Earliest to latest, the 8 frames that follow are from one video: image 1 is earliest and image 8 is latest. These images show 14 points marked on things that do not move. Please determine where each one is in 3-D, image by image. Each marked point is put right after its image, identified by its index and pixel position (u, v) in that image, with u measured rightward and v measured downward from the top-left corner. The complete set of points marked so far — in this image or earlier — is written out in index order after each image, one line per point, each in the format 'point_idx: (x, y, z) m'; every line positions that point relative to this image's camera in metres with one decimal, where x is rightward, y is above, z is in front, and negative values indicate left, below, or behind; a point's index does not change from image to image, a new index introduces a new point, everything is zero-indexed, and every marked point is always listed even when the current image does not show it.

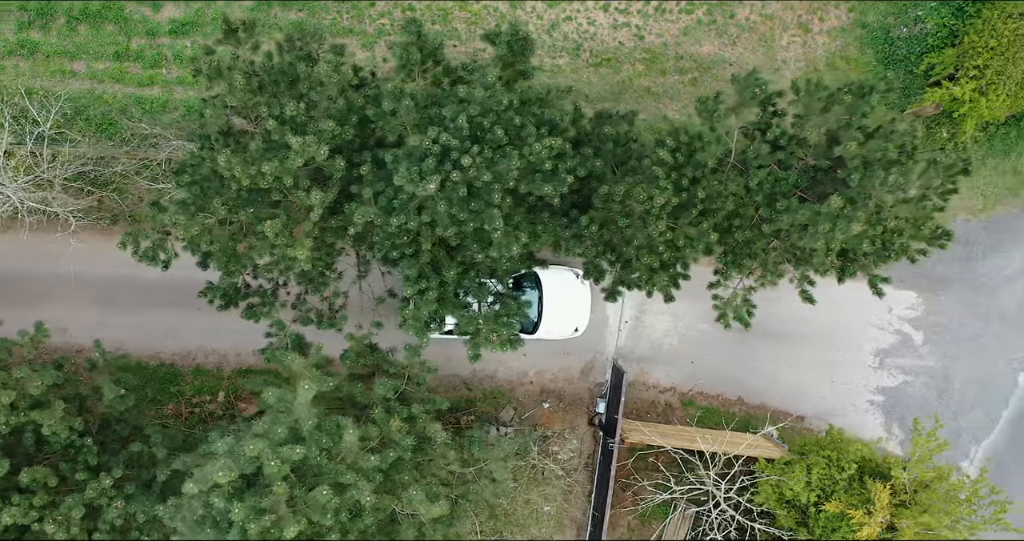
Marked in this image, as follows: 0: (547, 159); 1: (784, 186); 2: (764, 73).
0: (+0.3, +0.9, +7.3) m
1: (+2.7, +0.8, +8.4) m
2: (+3.4, +2.6, +11.5) m
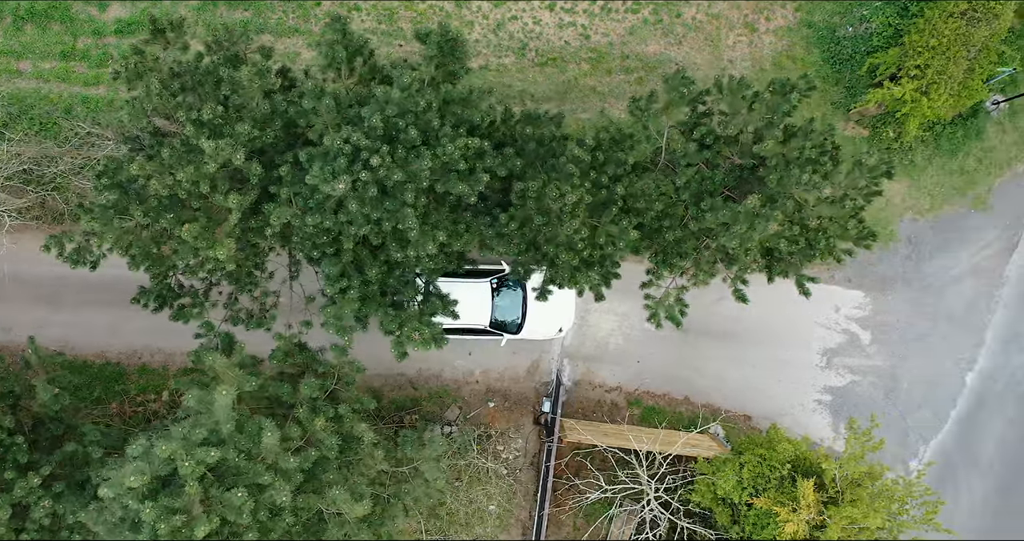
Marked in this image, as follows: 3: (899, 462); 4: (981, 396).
0: (-0.5, +0.9, +7.3) m
1: (+2.0, +0.8, +8.4) m
2: (+2.7, +2.6, +11.6) m
3: (+5.4, -2.7, +12.0) m
4: (+6.5, -1.7, +11.9) m
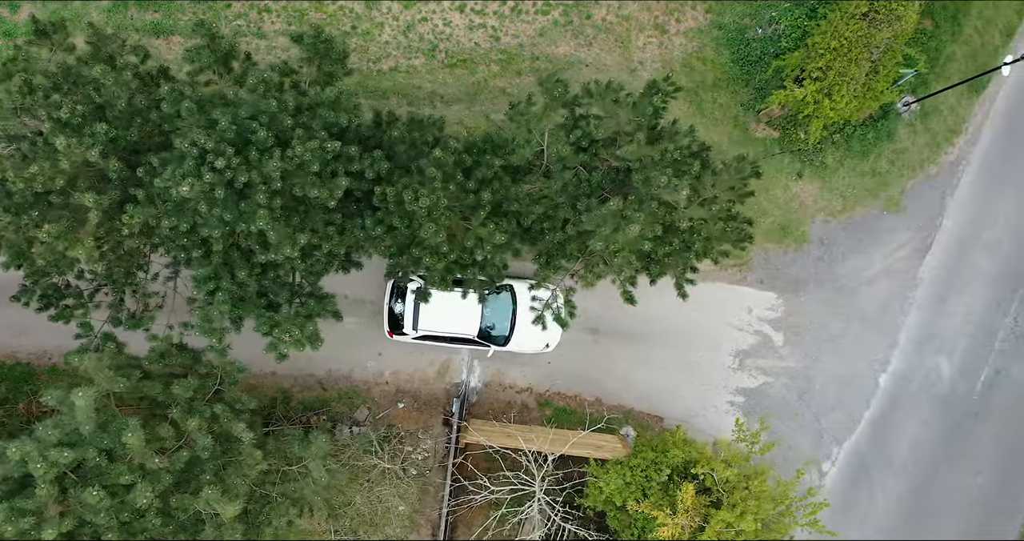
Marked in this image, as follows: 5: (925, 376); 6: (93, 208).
0: (-1.7, +0.9, +7.4) m
1: (+0.8, +0.8, +8.4) m
2: (+1.5, +2.6, +11.6) m
3: (+4.2, -2.7, +12.0) m
4: (+5.3, -1.8, +11.9) m
5: (+5.7, -1.5, +11.9) m
6: (-3.5, +0.5, +7.3) m
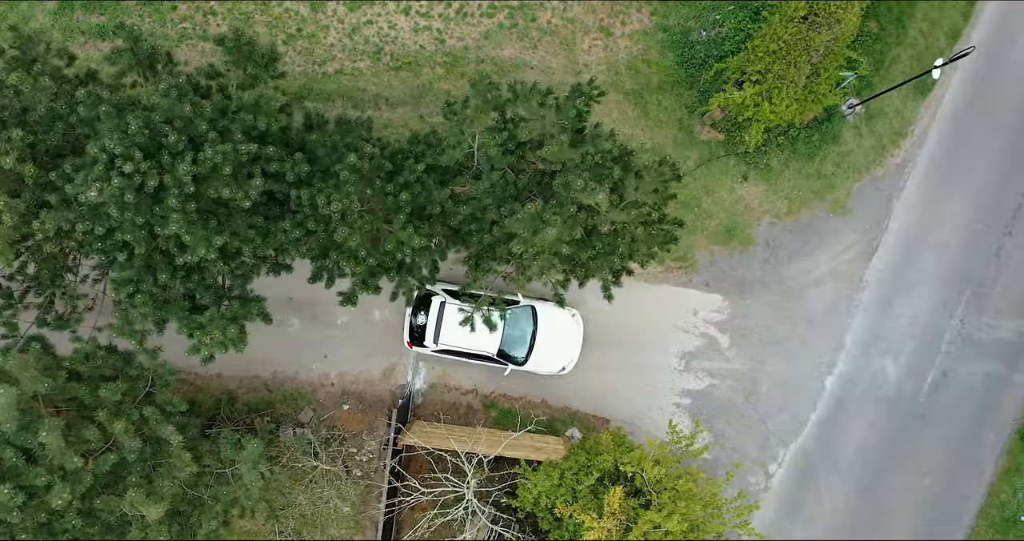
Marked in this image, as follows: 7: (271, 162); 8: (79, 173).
0: (-2.4, +0.9, +7.4) m
1: (0.0, +0.8, +8.5) m
2: (+0.7, +2.6, +11.6) m
3: (+3.4, -2.7, +12.0) m
4: (+4.6, -1.8, +12.0) m
5: (+5.0, -1.5, +12.0) m
6: (-4.3, +0.5, +7.3) m
7: (-2.2, +1.0, +7.7) m
8: (-3.6, +0.8, +7.0) m
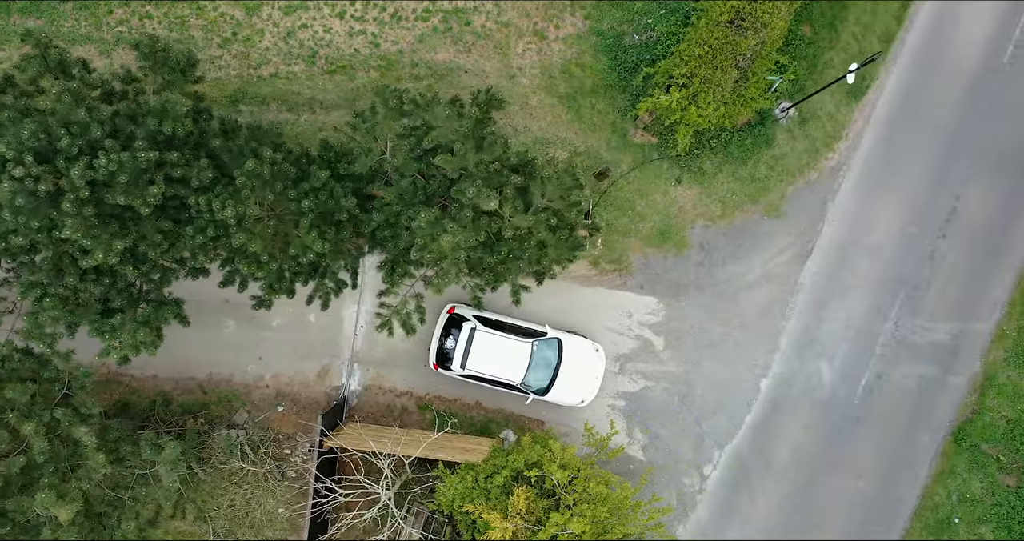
0: (-3.3, +0.9, +7.5) m
1: (-0.9, +0.8, +8.5) m
2: (-0.2, +2.6, +11.6) m
3: (+2.5, -2.8, +12.0) m
4: (+3.7, -1.8, +12.0) m
5: (+4.1, -1.5, +12.0) m
6: (-5.2, +0.5, +7.4) m
7: (-3.1, +0.9, +7.8) m
8: (-4.5, +0.8, +7.1) m
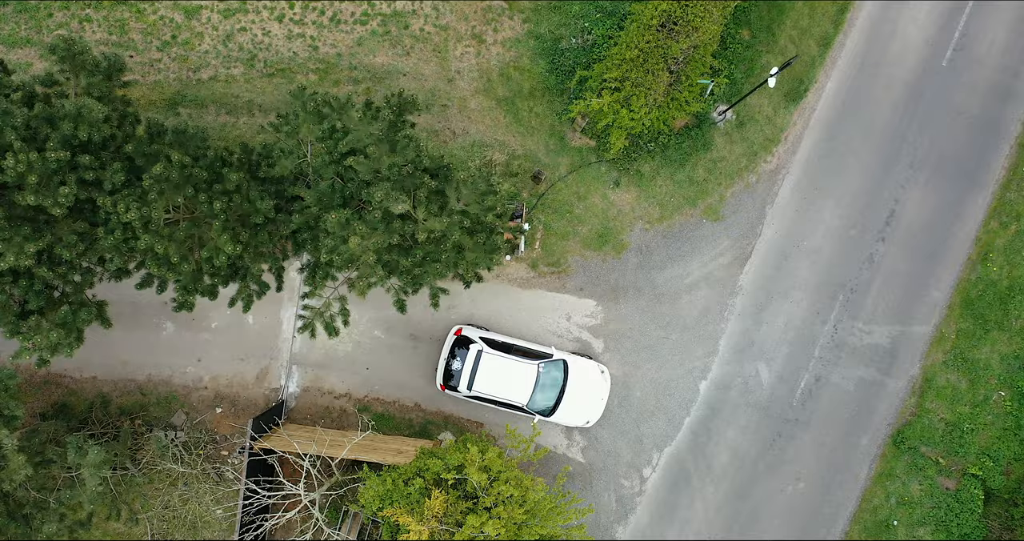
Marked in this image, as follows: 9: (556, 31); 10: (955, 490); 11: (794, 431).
0: (-4.2, +0.8, +7.5) m
1: (-1.7, +0.7, +8.6) m
2: (-1.0, +2.5, +11.7) m
3: (+1.7, -2.8, +12.1) m
4: (+2.8, -1.9, +12.0) m
5: (+3.3, -1.6, +12.0) m
6: (-6.0, +0.4, +7.4) m
7: (-3.9, +0.9, +7.9) m
8: (-5.3, +0.7, +7.2) m
9: (+0.6, +3.2, +11.6) m
10: (+6.2, -3.0, +12.0) m
11: (+4.0, -2.2, +12.1) m
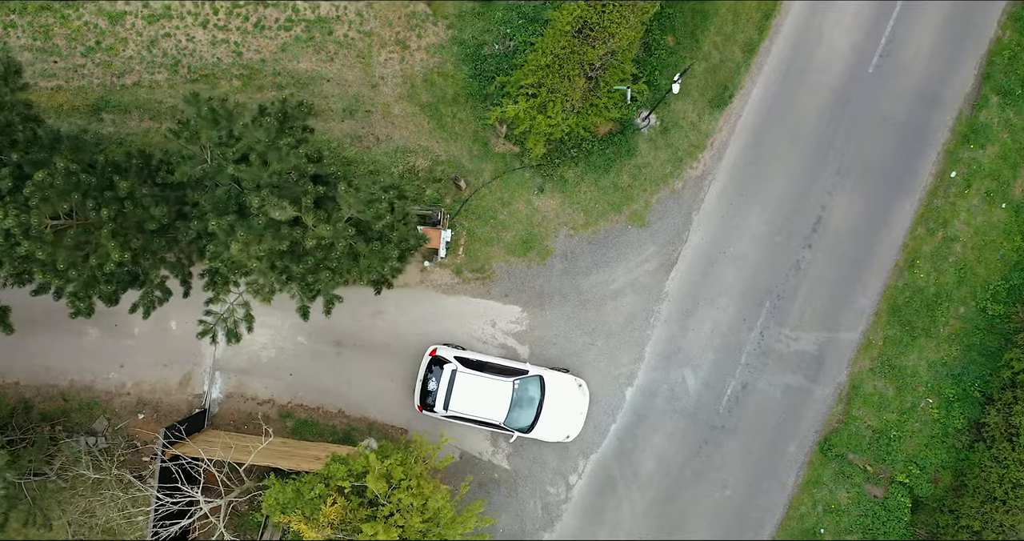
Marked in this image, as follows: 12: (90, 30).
0: (-5.2, +0.8, +7.5) m
1: (-2.8, +0.7, +8.6) m
2: (-2.0, +2.4, +11.7) m
3: (+0.6, -2.9, +12.0) m
4: (+1.8, -2.0, +12.0) m
5: (+2.2, -1.7, +12.0) m
6: (-7.1, +0.4, +7.4) m
7: (-5.0, +0.9, +7.9) m
8: (-6.4, +0.7, +7.2) m
9: (-0.4, +3.2, +11.6) m
10: (+5.1, -3.1, +11.9) m
11: (+2.9, -2.3, +12.0) m
12: (-5.7, +3.3, +11.6) m
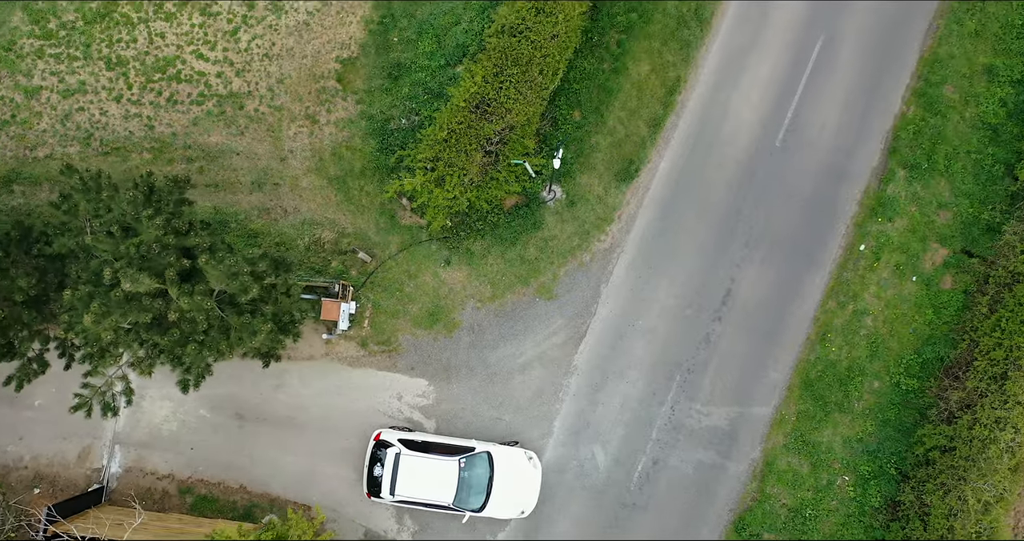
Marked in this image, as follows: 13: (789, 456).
0: (-6.5, +0.2, +7.5) m
1: (-4.1, 0.0, +8.5) m
2: (-3.3, +1.5, +11.8) m
3: (-0.6, -3.9, +11.7) m
4: (+0.5, -3.0, +11.7) m
5: (+0.9, -2.7, +11.7) m
6: (-8.4, -0.2, +7.4) m
7: (-6.3, +0.2, +7.9) m
8: (-7.7, +0.1, +7.2) m
9: (-1.7, +2.2, +11.8) m
10: (+3.8, -4.1, +11.5) m
11: (+1.6, -3.3, +11.7) m
12: (-7.0, +2.3, +11.8) m
13: (+3.7, -2.5, +11.6) m
